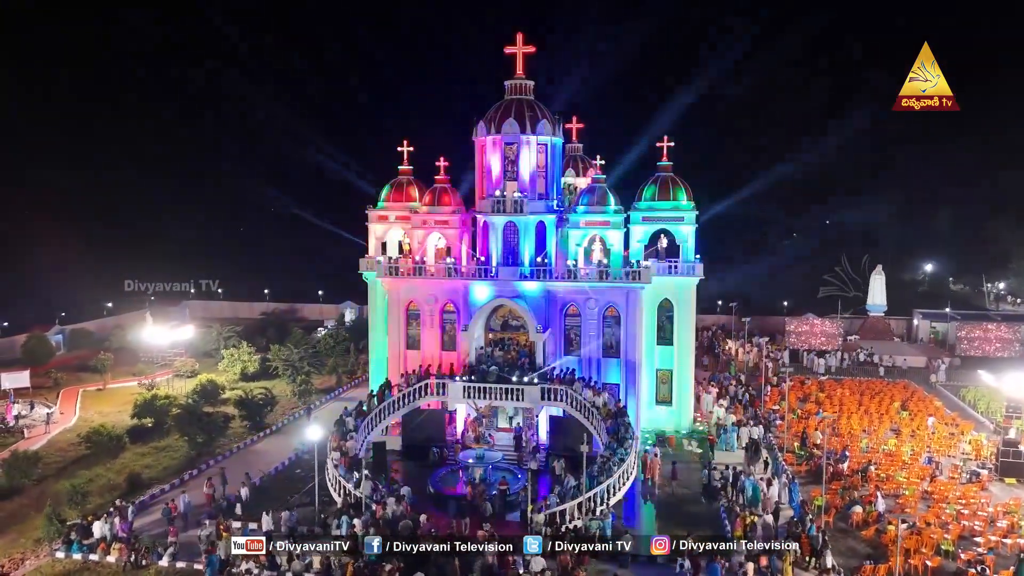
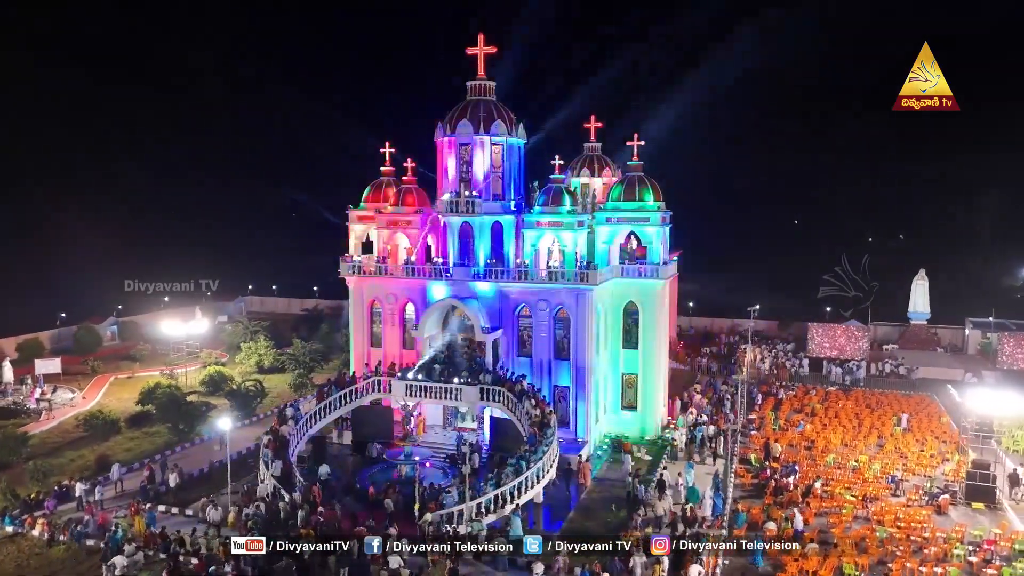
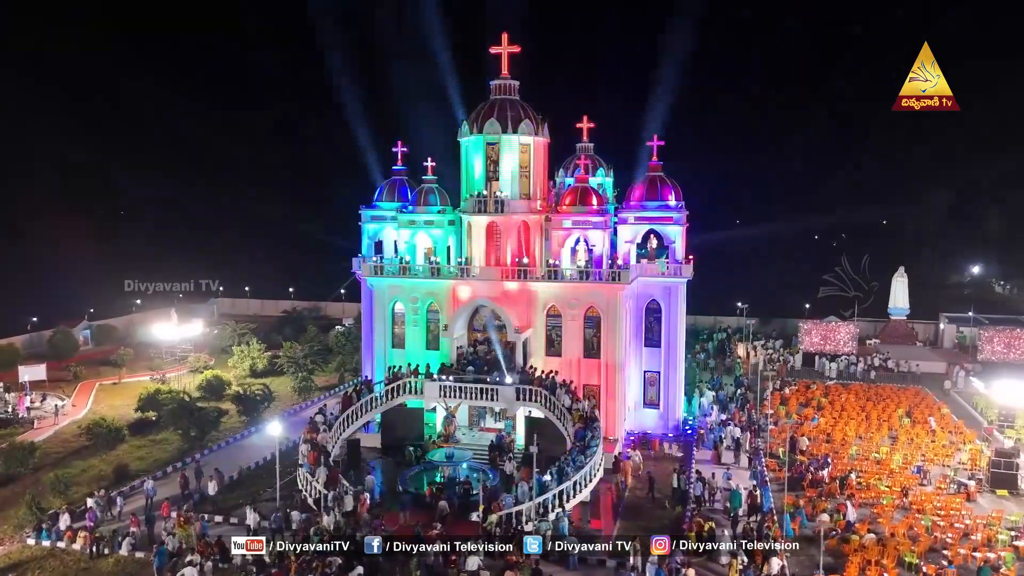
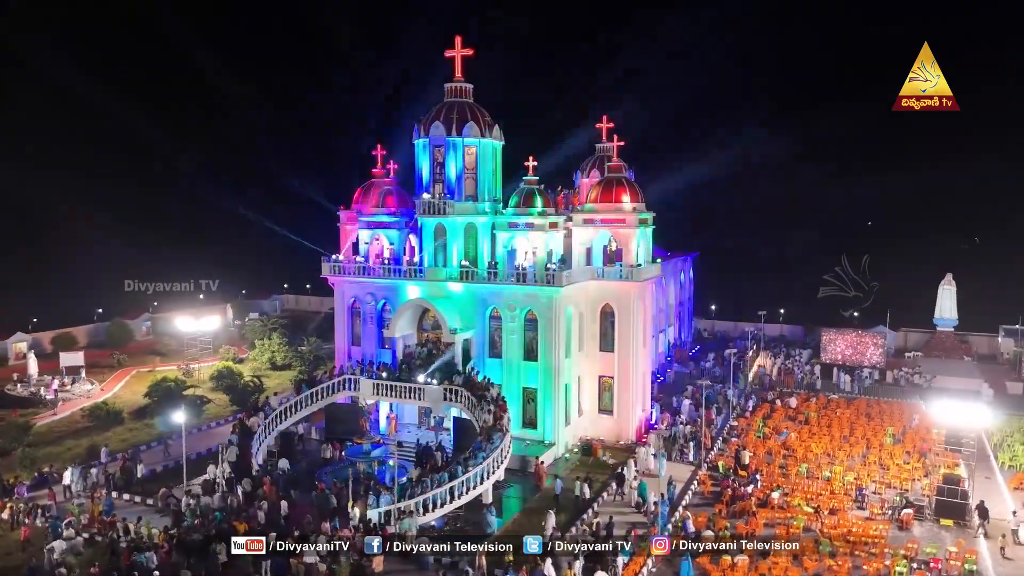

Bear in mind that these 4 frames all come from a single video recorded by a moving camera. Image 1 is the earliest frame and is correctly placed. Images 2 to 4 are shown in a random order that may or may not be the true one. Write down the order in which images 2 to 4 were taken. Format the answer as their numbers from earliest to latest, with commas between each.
3, 2, 4
